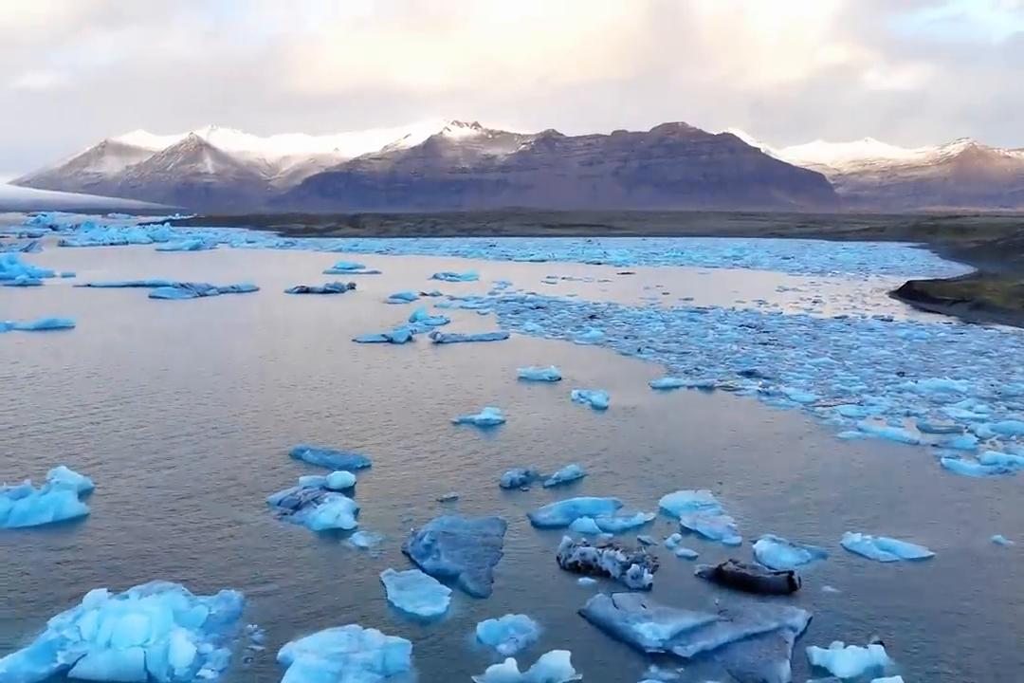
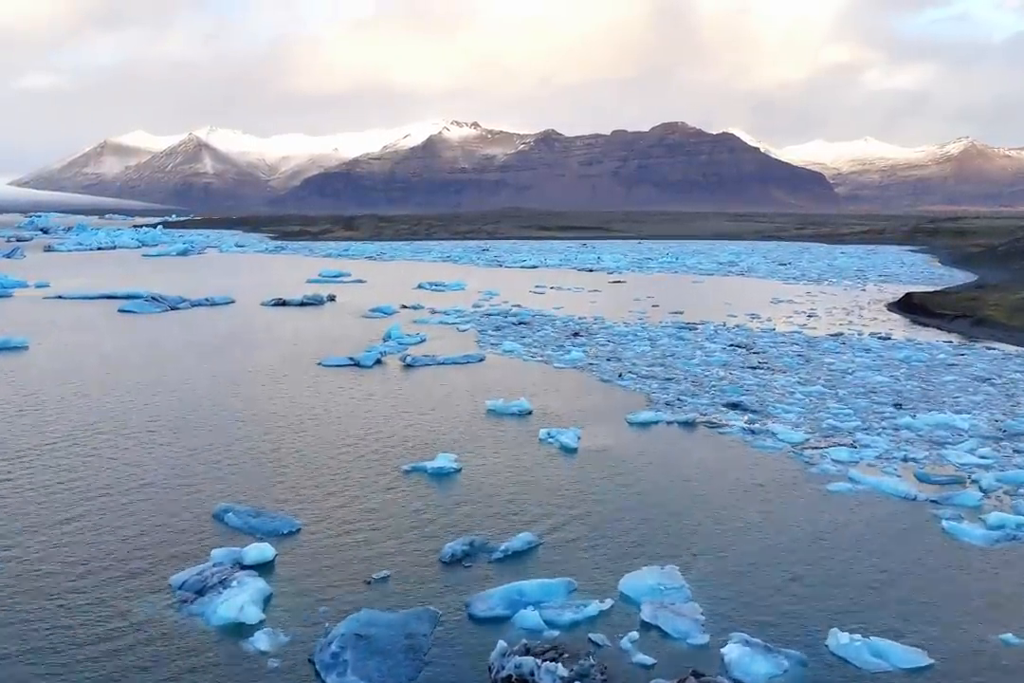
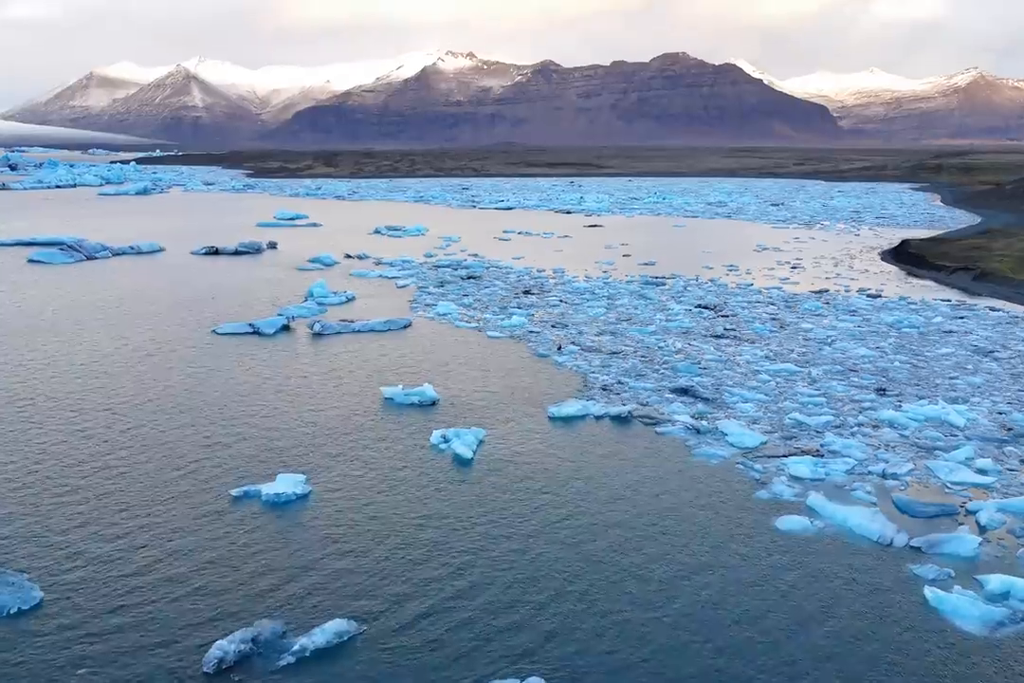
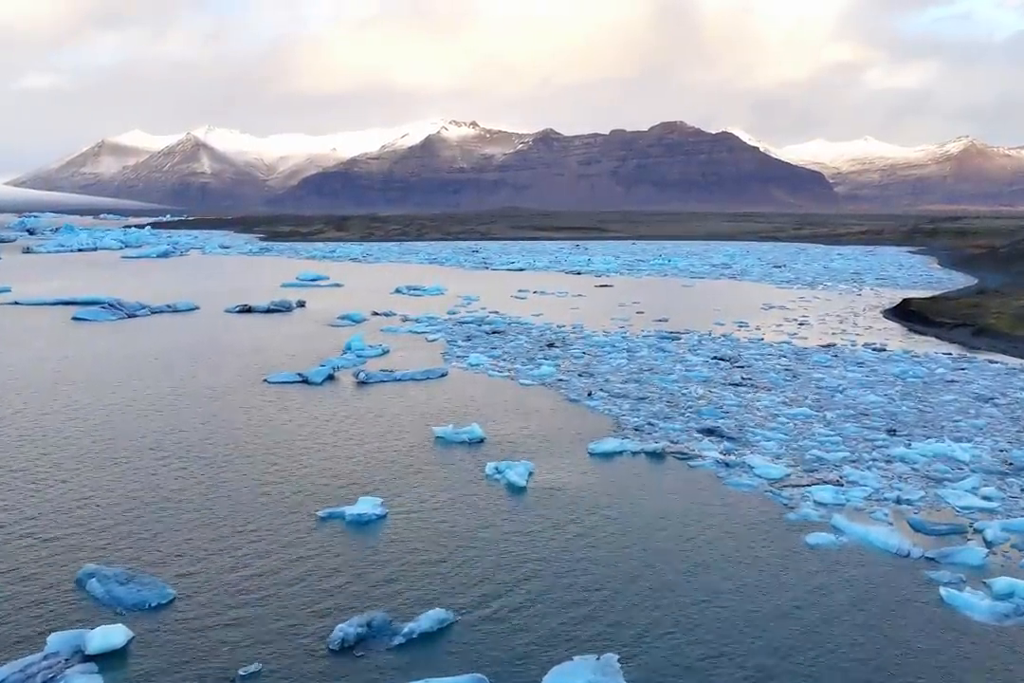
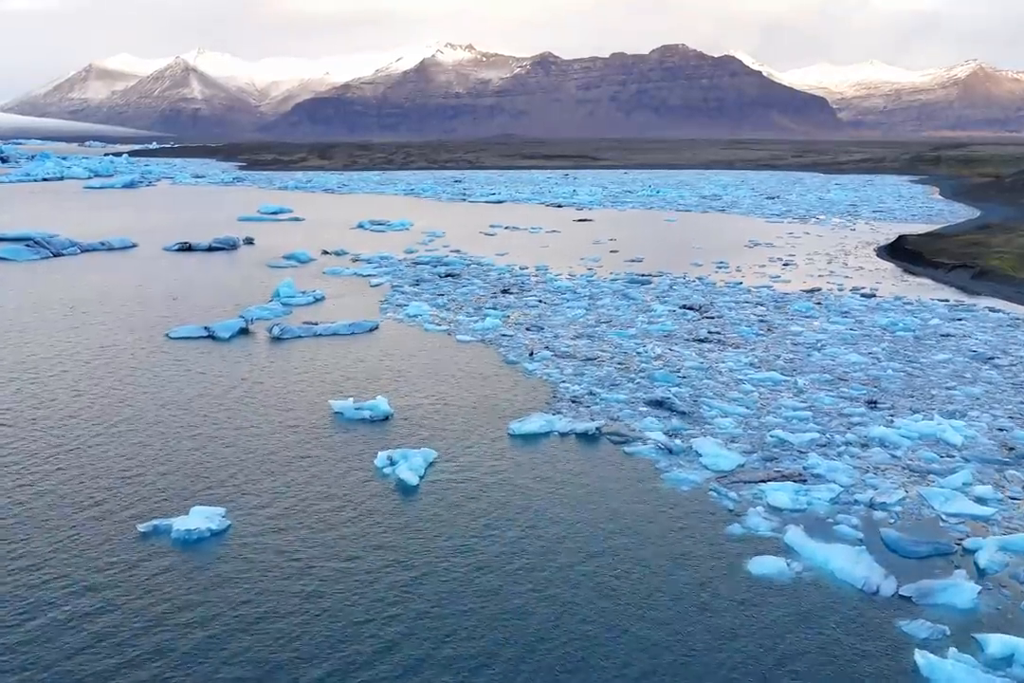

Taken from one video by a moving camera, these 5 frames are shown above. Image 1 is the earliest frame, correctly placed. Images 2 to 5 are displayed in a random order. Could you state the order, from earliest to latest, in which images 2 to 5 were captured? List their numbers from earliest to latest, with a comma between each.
2, 4, 3, 5
